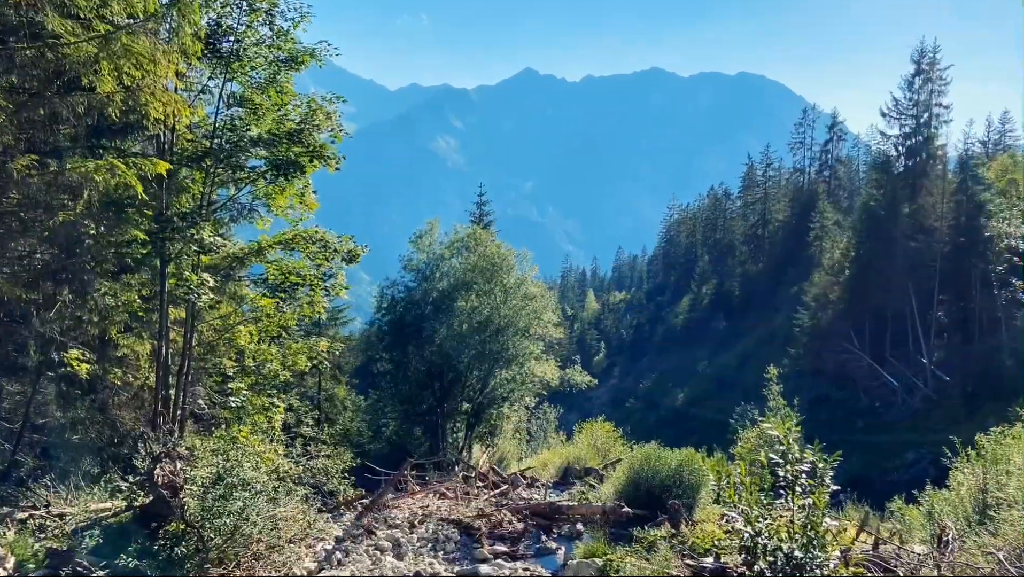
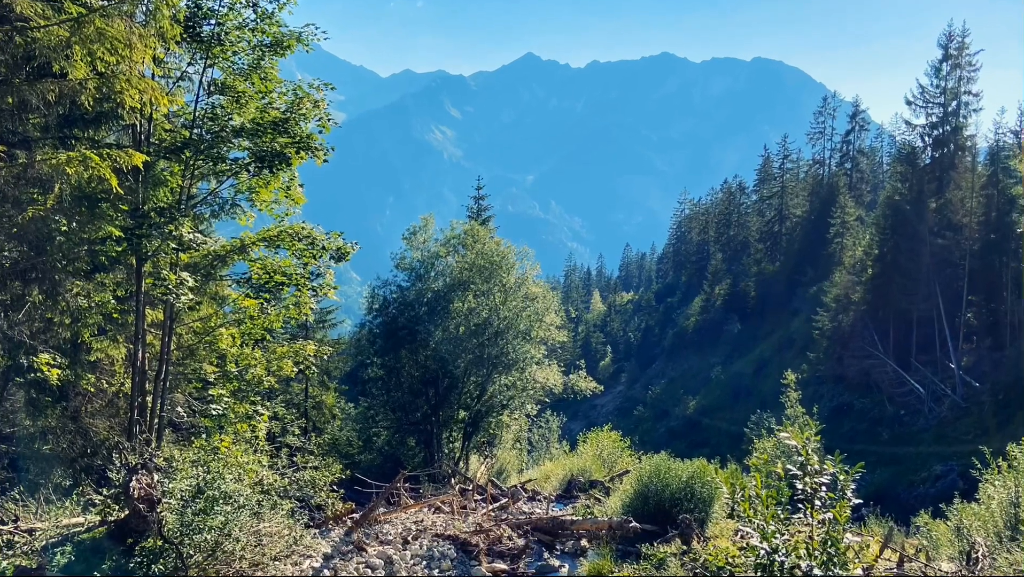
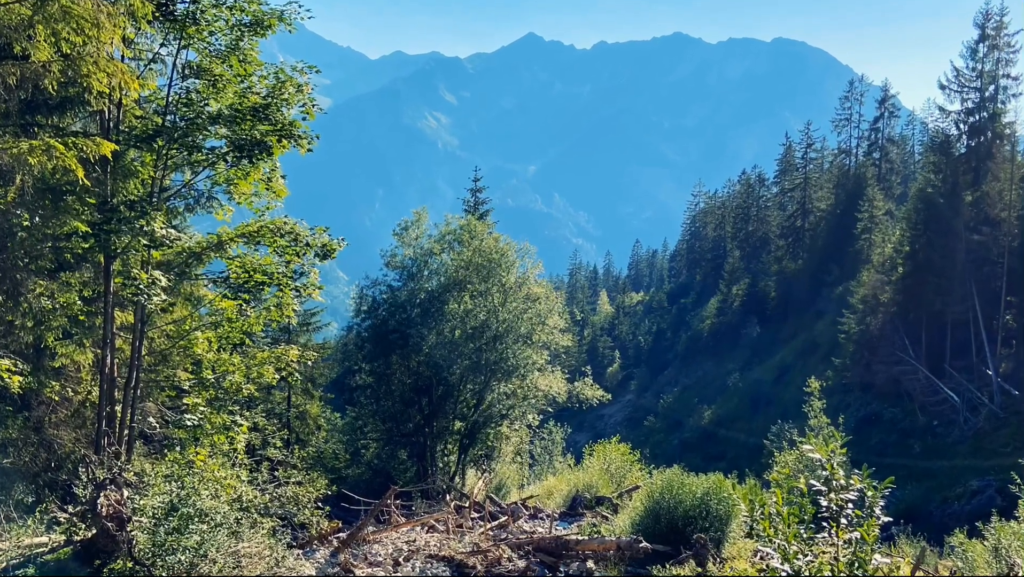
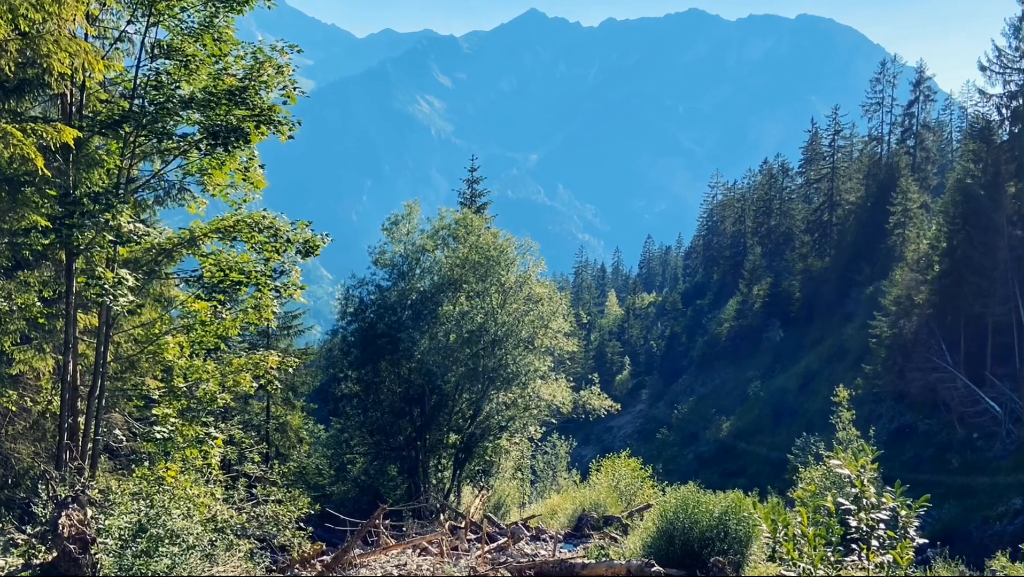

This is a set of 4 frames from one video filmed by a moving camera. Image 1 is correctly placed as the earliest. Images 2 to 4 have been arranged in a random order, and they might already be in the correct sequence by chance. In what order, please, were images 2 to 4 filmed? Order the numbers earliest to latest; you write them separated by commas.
2, 3, 4
